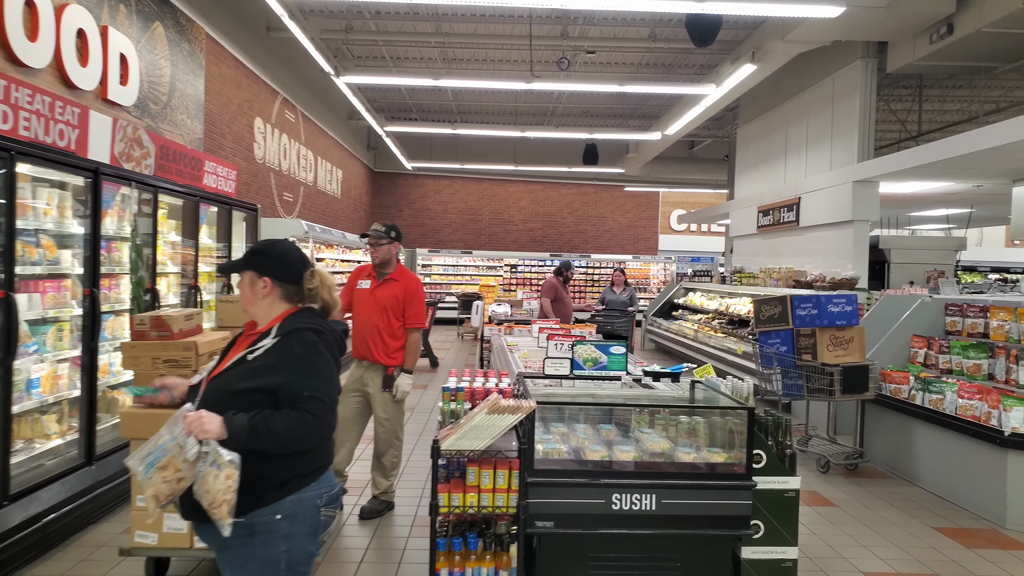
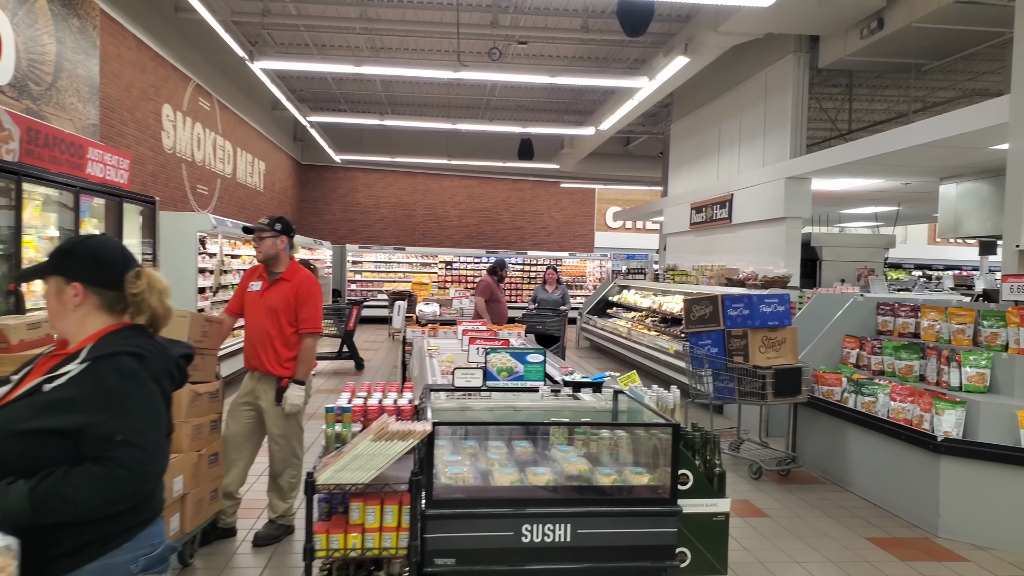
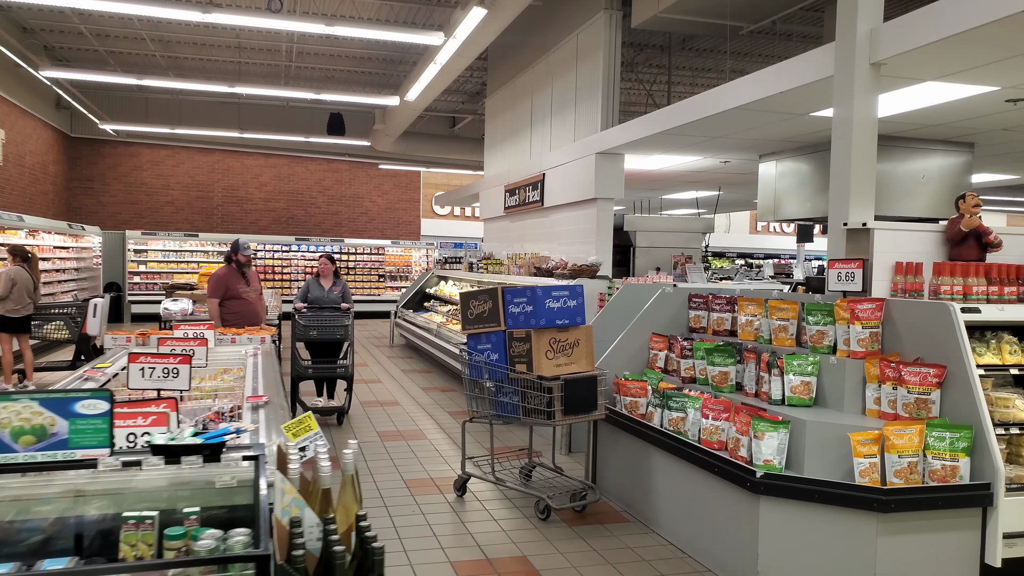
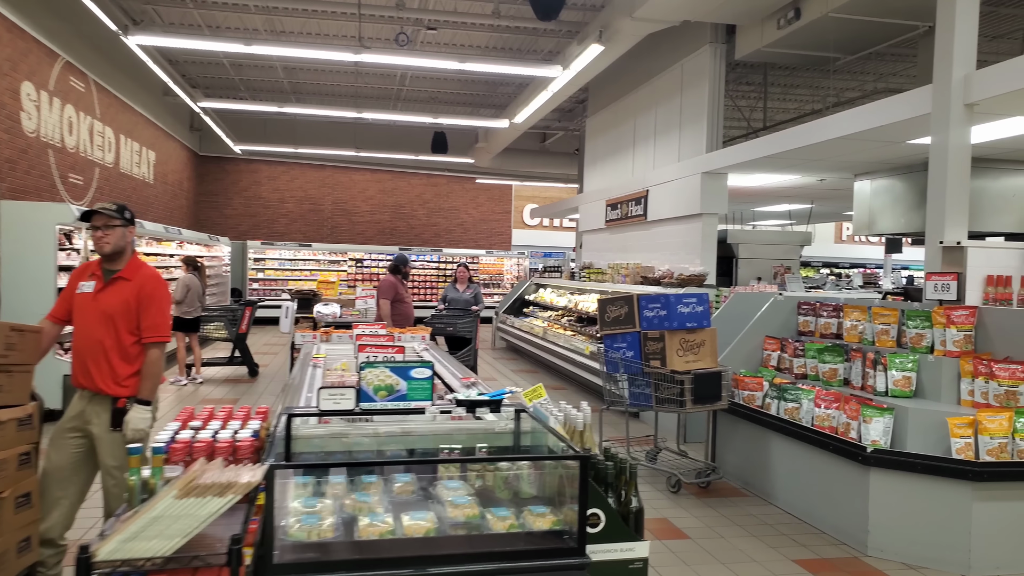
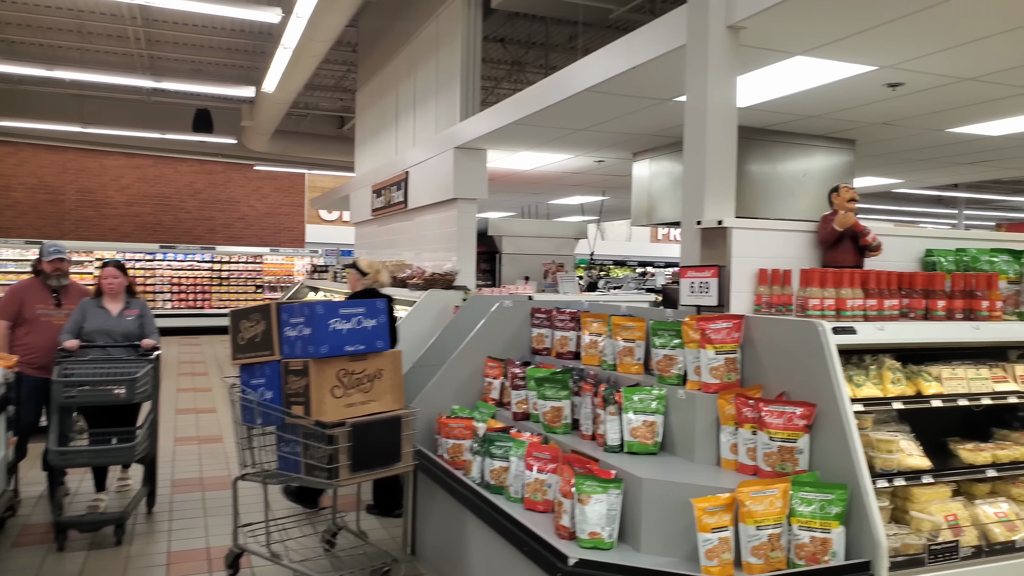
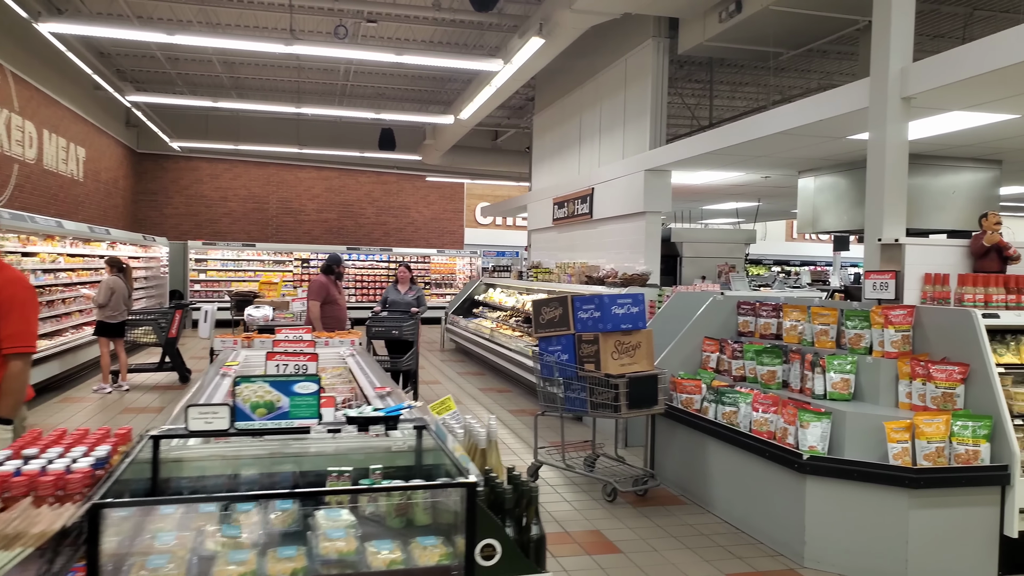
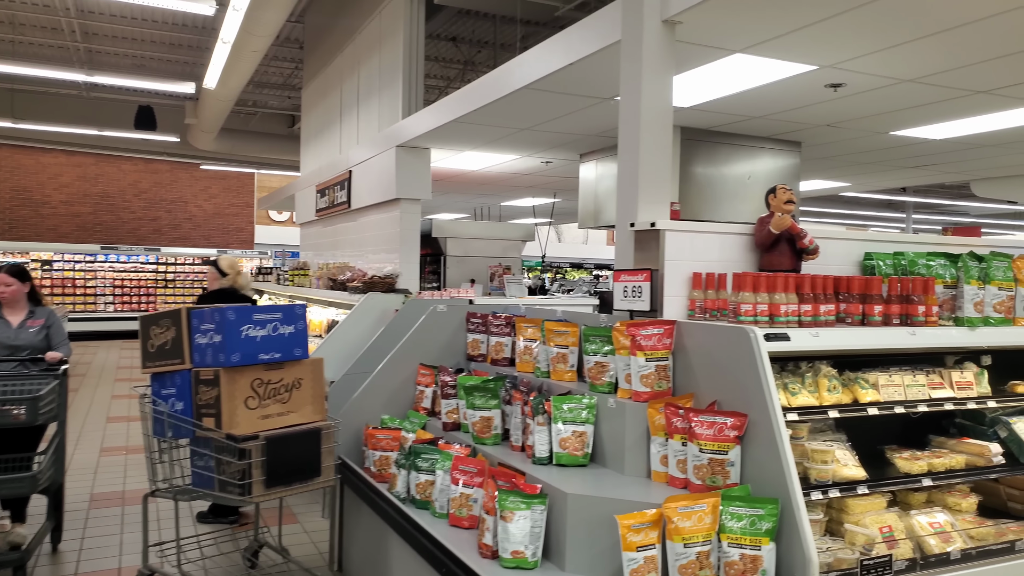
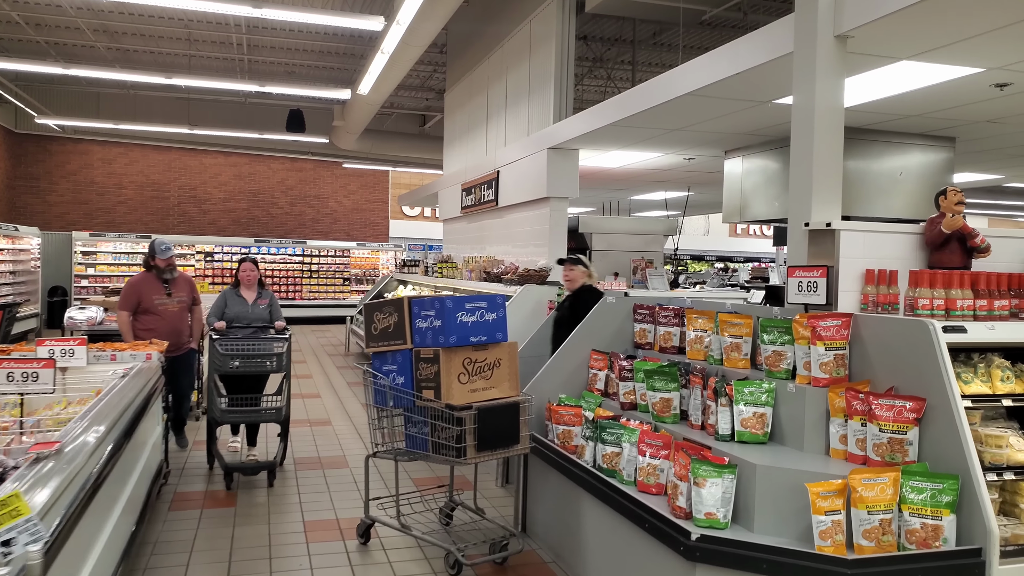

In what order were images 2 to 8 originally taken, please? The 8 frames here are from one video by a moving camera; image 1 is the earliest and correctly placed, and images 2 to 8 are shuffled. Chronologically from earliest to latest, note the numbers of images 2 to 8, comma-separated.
2, 4, 6, 3, 8, 5, 7
